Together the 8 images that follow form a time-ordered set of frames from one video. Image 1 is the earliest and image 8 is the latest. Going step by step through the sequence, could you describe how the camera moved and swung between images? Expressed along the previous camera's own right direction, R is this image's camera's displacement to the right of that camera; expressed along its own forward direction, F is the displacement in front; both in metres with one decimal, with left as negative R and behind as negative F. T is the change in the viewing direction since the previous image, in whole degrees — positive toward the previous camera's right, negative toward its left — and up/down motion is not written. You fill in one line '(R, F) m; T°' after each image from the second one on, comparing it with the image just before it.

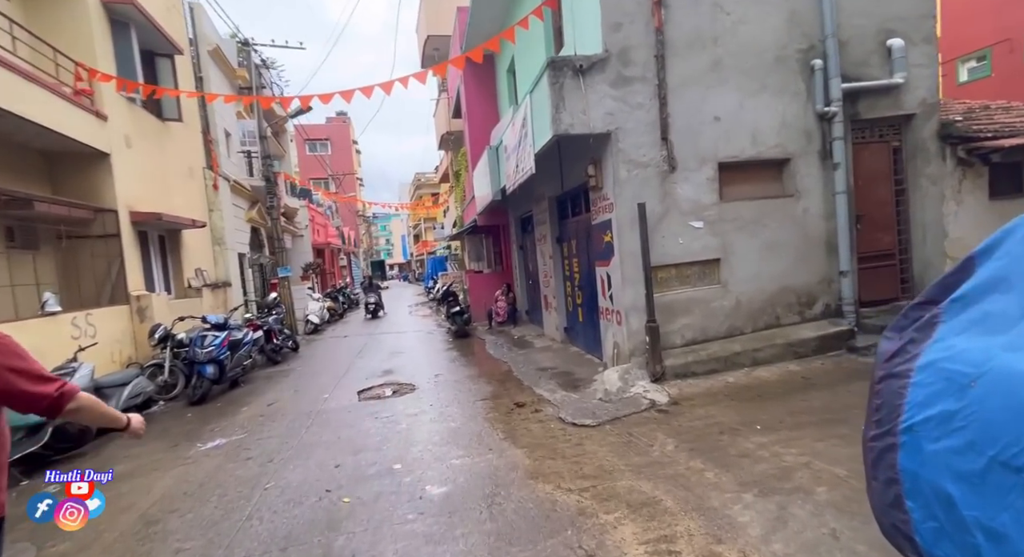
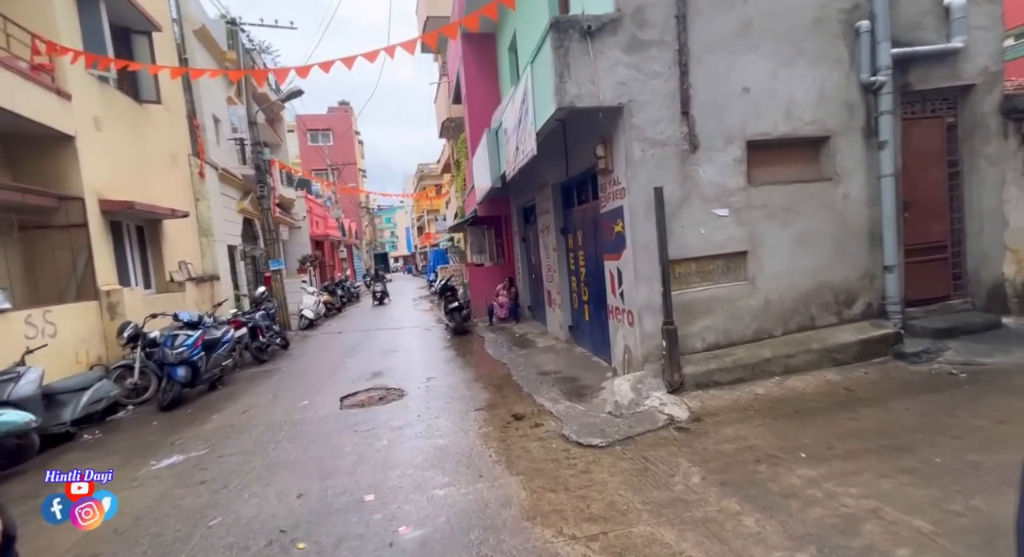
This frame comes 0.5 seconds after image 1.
(+0.1, +0.6) m; 0°
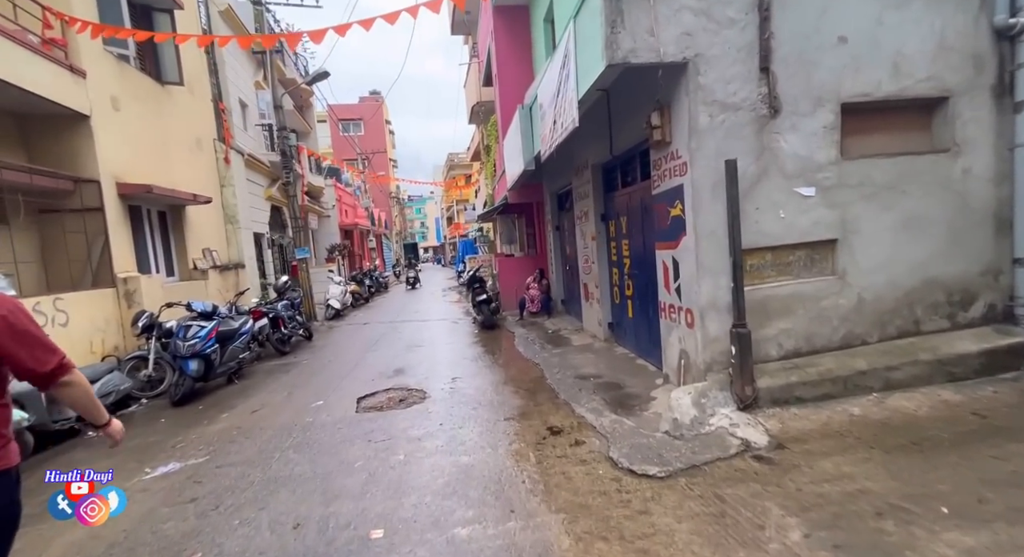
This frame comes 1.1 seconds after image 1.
(-0.1, +0.6) m; -3°
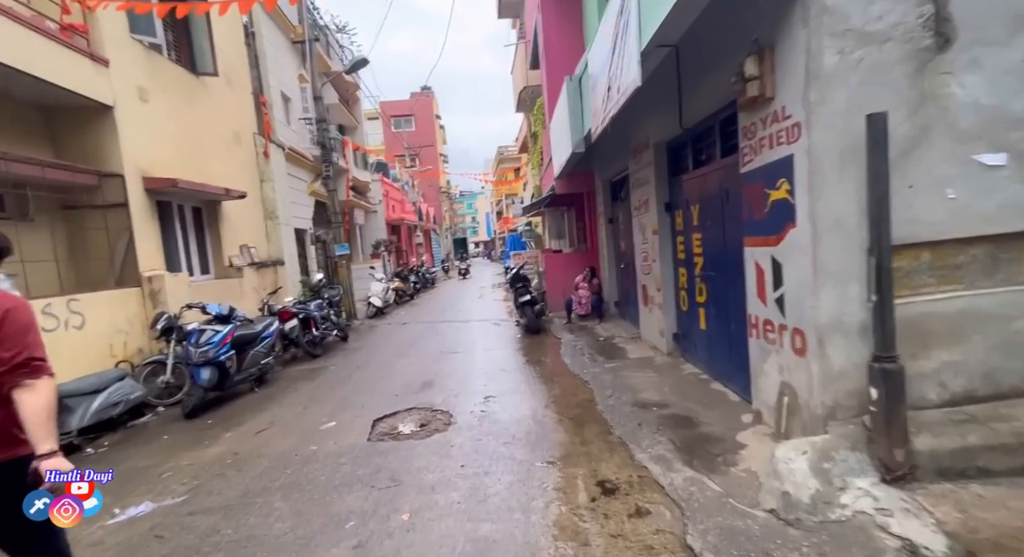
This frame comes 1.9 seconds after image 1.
(+0.1, +0.9) m; -6°
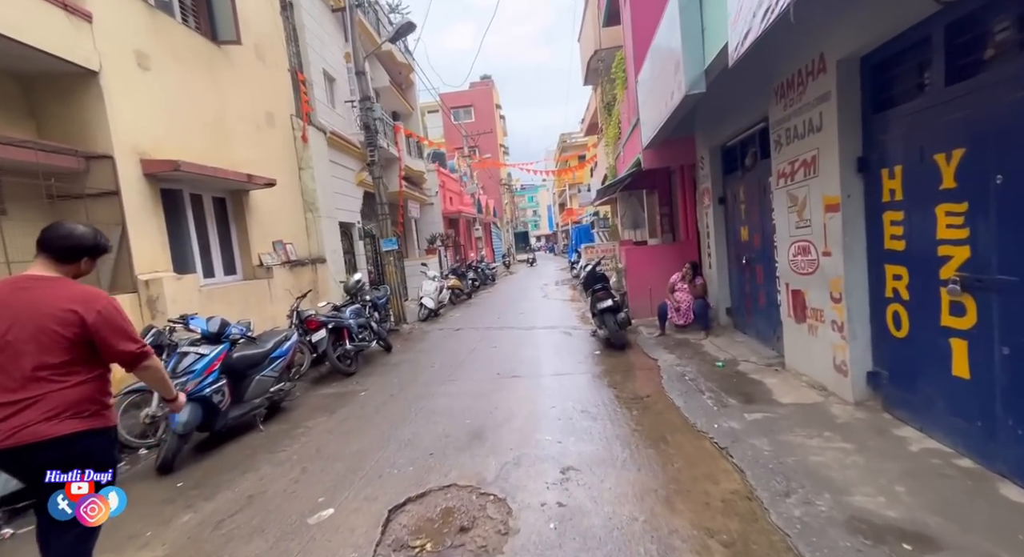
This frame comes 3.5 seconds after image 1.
(-0.2, +1.8) m; -7°
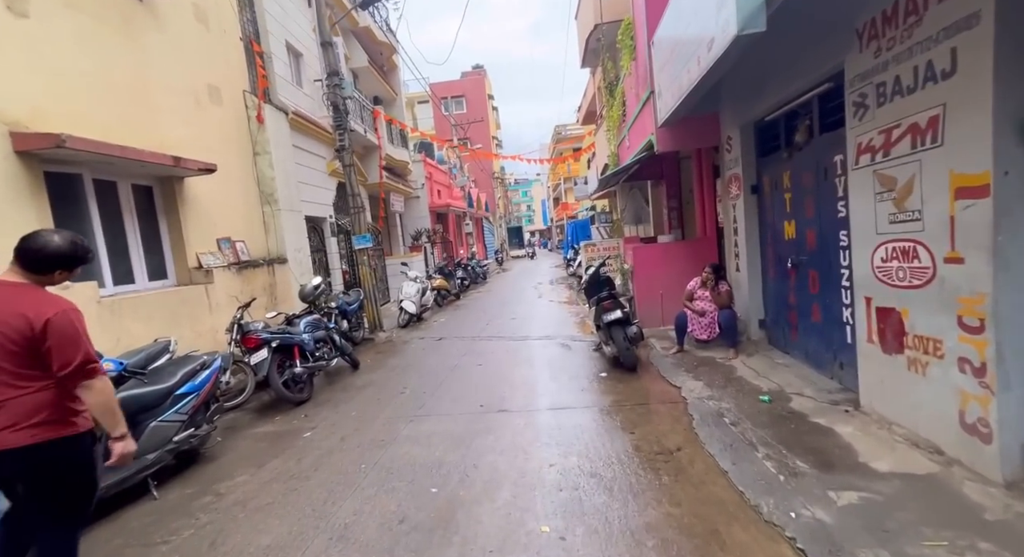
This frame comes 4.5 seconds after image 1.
(+0.1, +1.2) m; +1°
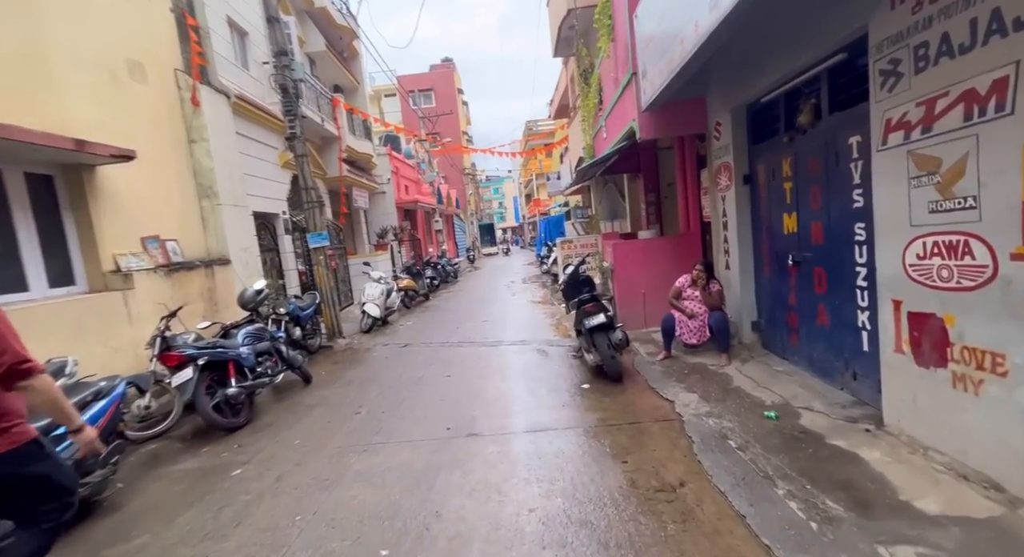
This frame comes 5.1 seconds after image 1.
(0.0, +0.6) m; +3°
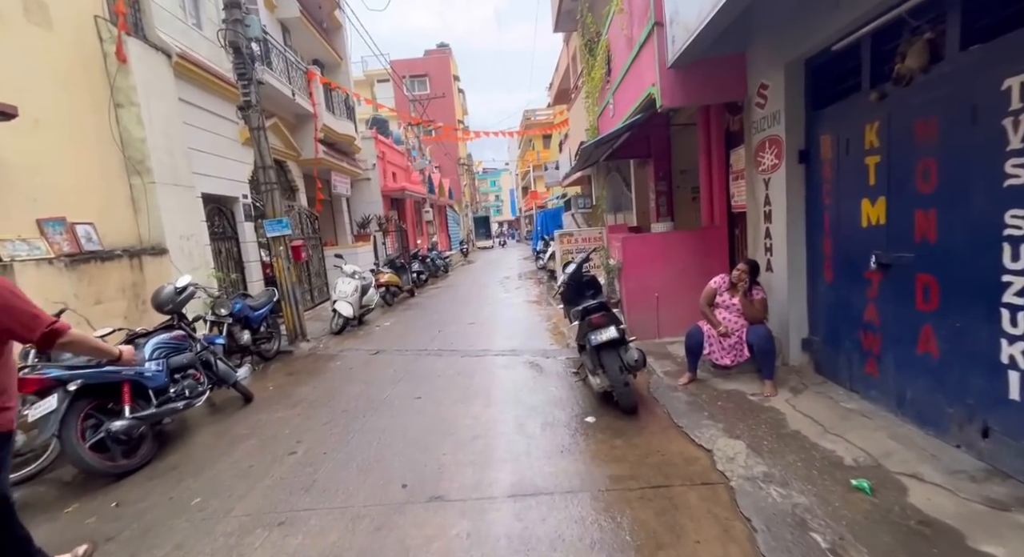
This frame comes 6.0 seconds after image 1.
(+0.1, +1.1) m; +1°
